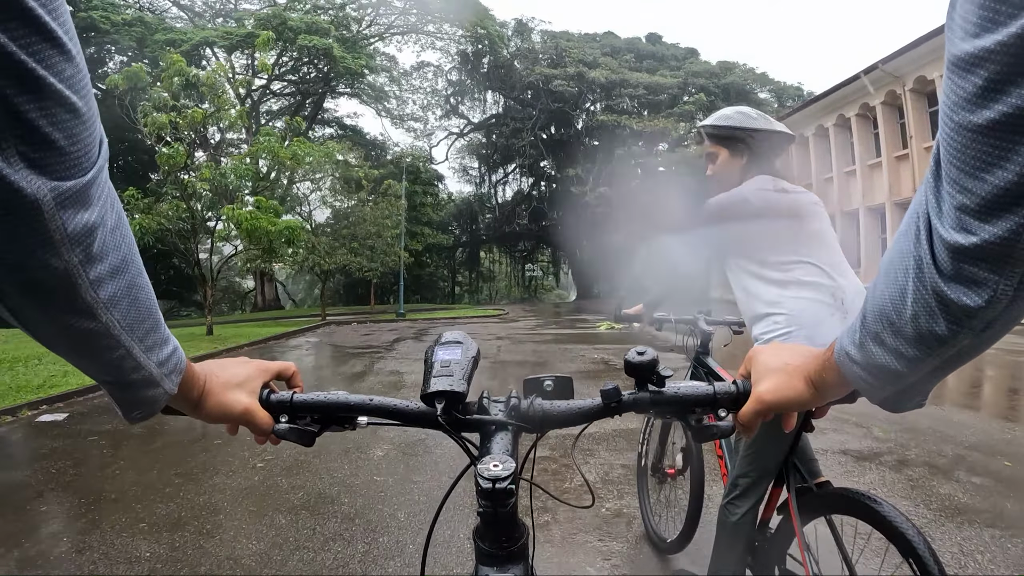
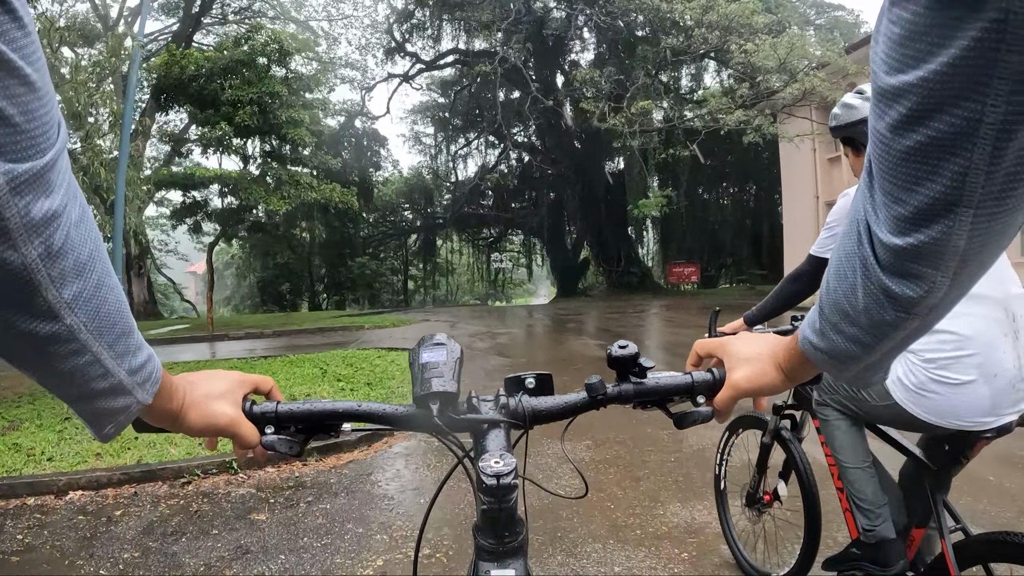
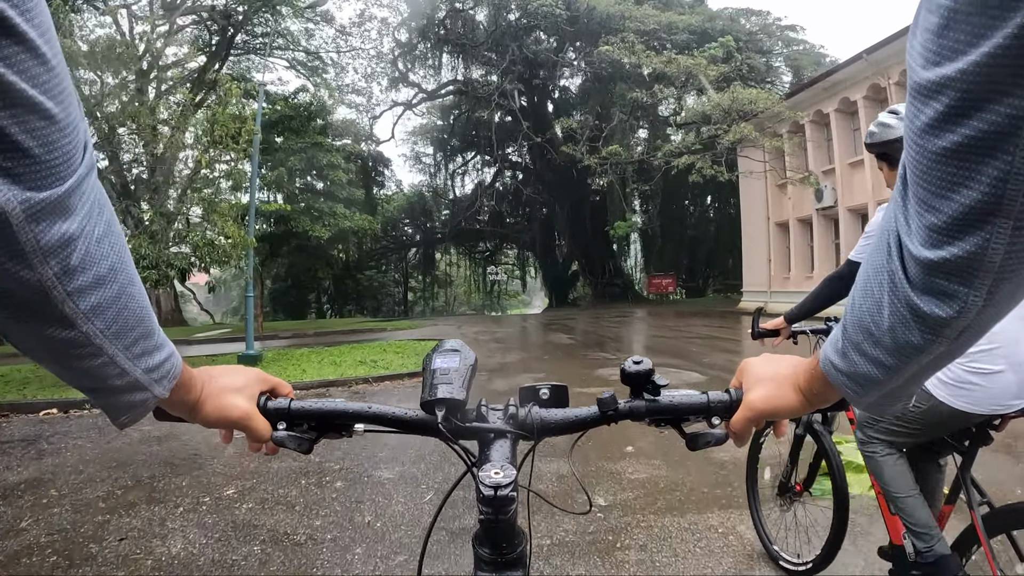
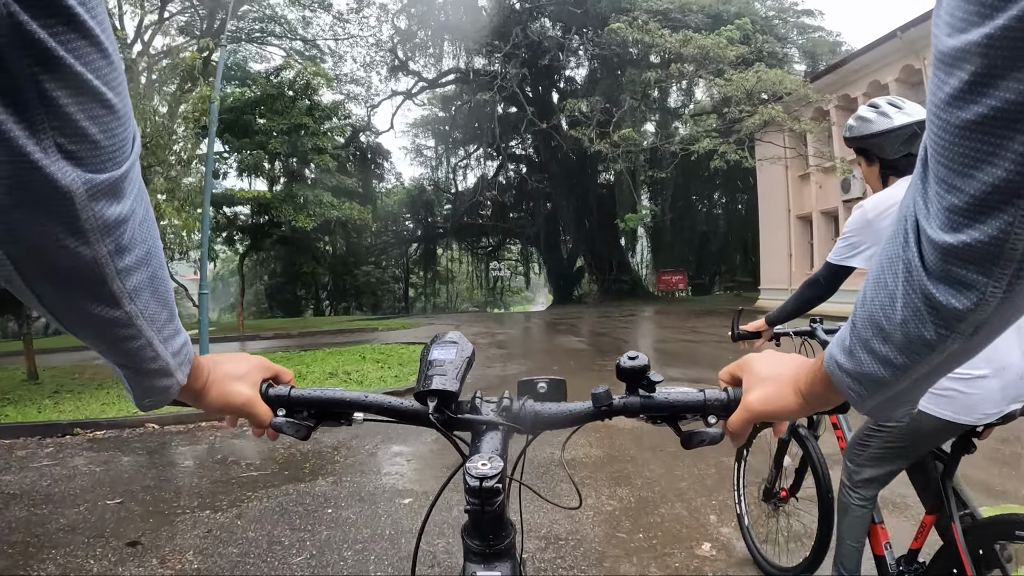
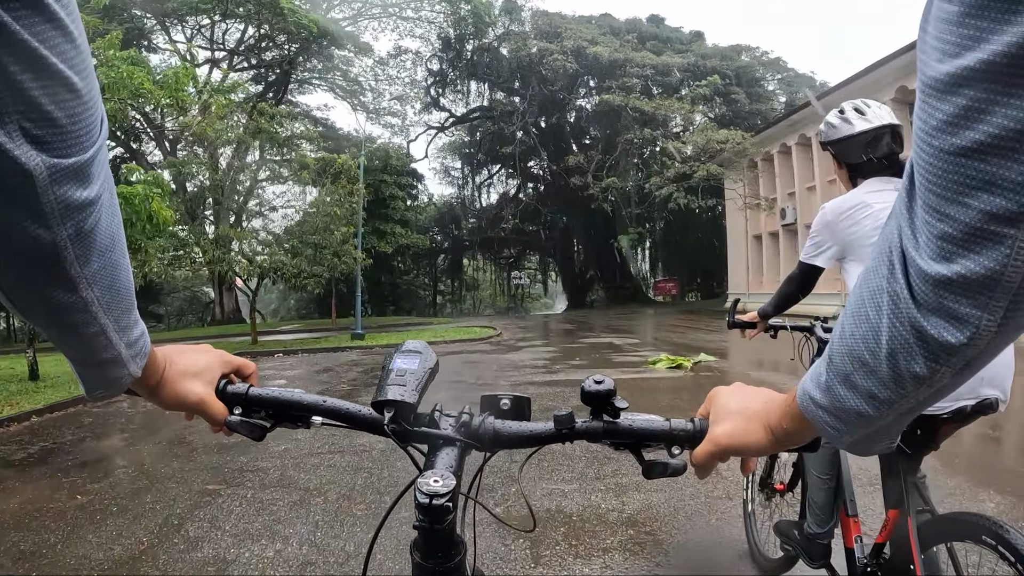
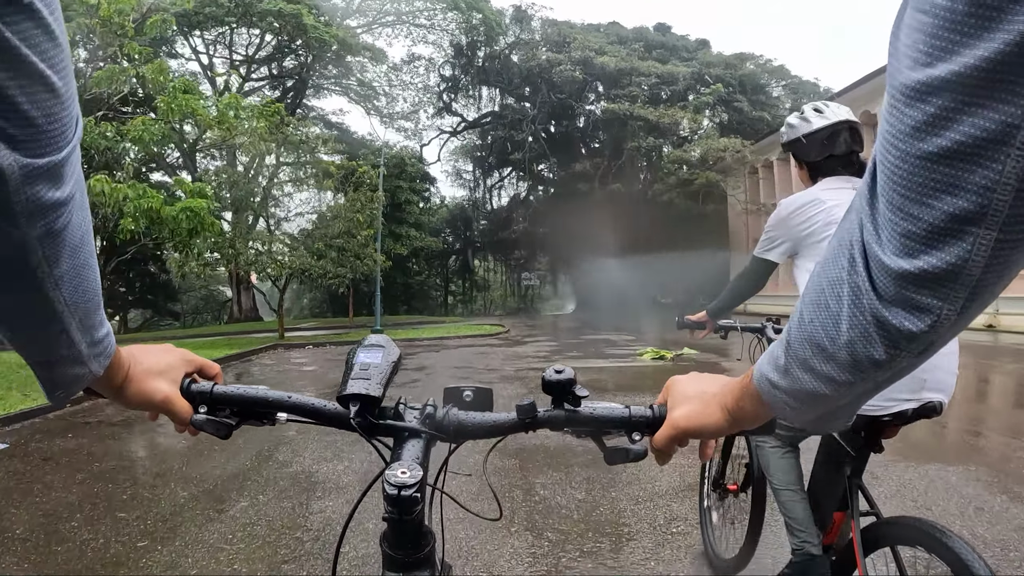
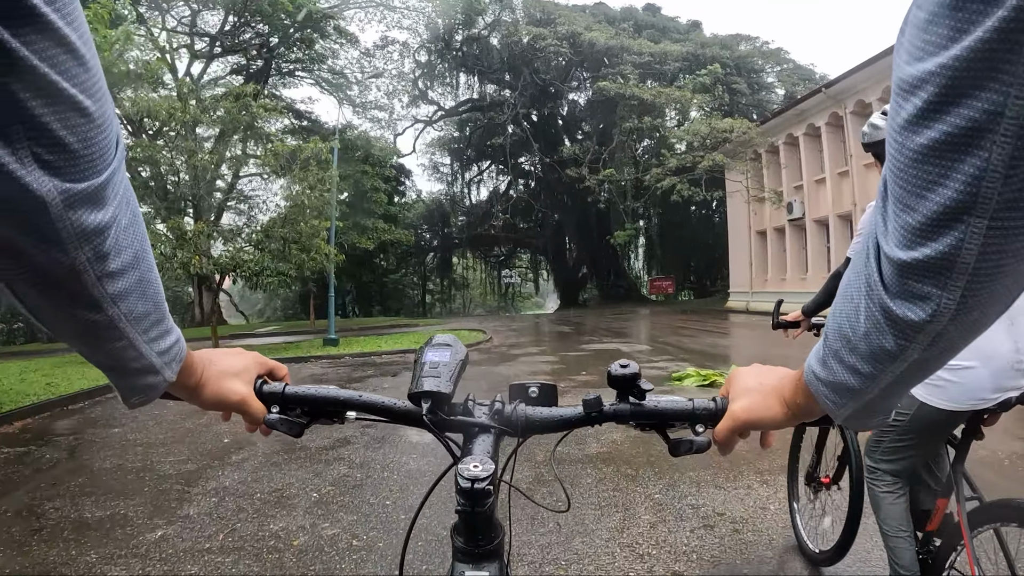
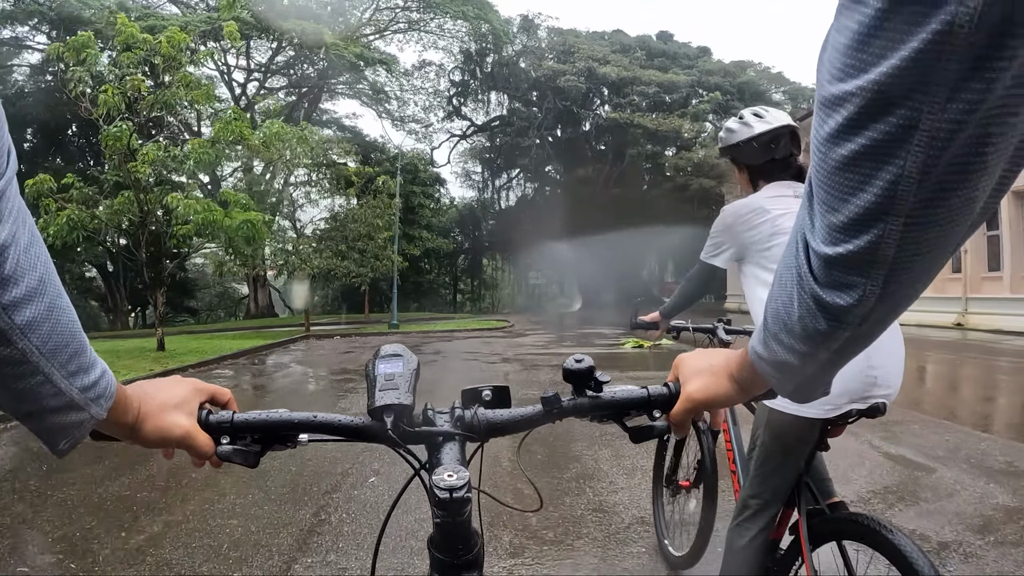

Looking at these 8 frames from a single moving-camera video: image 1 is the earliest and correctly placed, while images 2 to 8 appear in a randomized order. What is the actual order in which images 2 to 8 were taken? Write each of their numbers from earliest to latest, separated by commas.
8, 6, 5, 7, 3, 4, 2
